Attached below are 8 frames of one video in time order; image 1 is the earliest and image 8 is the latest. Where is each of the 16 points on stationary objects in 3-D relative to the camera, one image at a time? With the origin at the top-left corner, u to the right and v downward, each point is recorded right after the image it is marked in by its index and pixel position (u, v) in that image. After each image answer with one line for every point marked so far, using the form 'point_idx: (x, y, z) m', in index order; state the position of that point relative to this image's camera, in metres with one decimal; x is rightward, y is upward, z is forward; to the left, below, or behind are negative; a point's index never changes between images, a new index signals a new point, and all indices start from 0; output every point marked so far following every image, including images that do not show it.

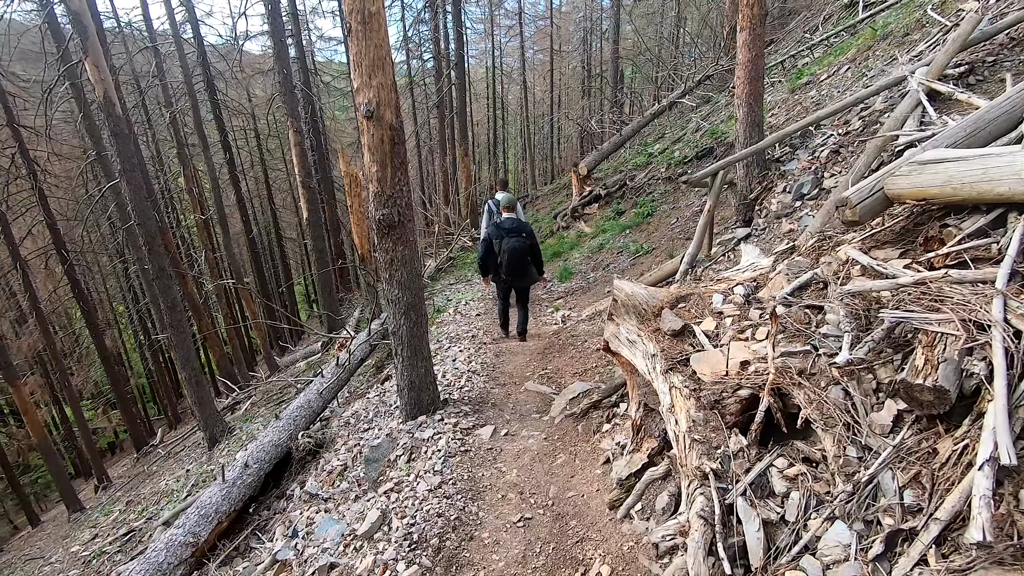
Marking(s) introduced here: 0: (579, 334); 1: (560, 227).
0: (+0.7, -0.5, +5.8) m
1: (+1.3, +1.7, +14.8) m
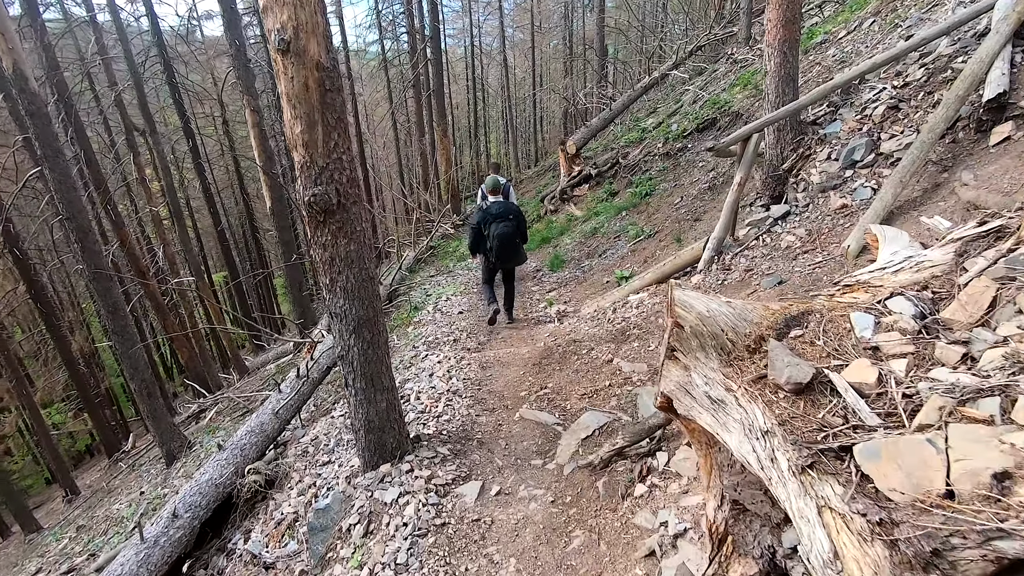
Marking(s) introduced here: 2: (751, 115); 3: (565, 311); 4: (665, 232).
0: (+0.6, -0.4, +4.8) m
1: (+0.9, +1.9, +13.7) m
2: (+3.8, +2.8, +8.7) m
3: (+0.7, -0.3, +6.9) m
4: (+2.2, +0.8, +7.8) m
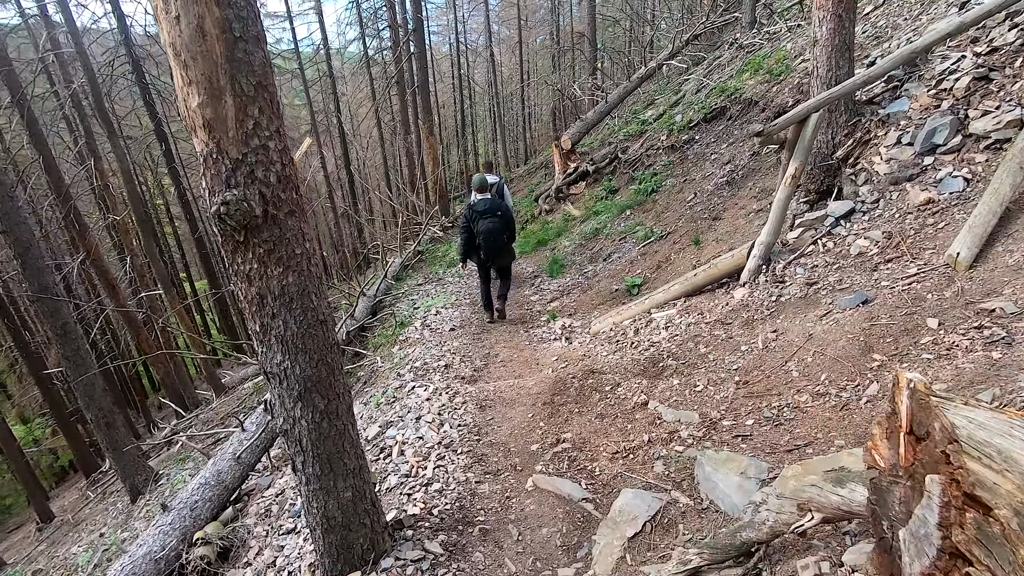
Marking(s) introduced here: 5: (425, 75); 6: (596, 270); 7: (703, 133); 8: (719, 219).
0: (+0.7, -0.6, +3.9) m
1: (+0.7, +1.8, +12.9) m
2: (+3.7, +2.7, +7.9) m
3: (+0.7, -0.4, +6.0) m
4: (+2.2, +0.7, +7.0) m
5: (-2.6, +6.5, +16.4) m
6: (+1.2, +0.3, +7.9) m
7: (+3.2, +2.6, +9.2) m
8: (+2.5, +0.8, +6.5) m
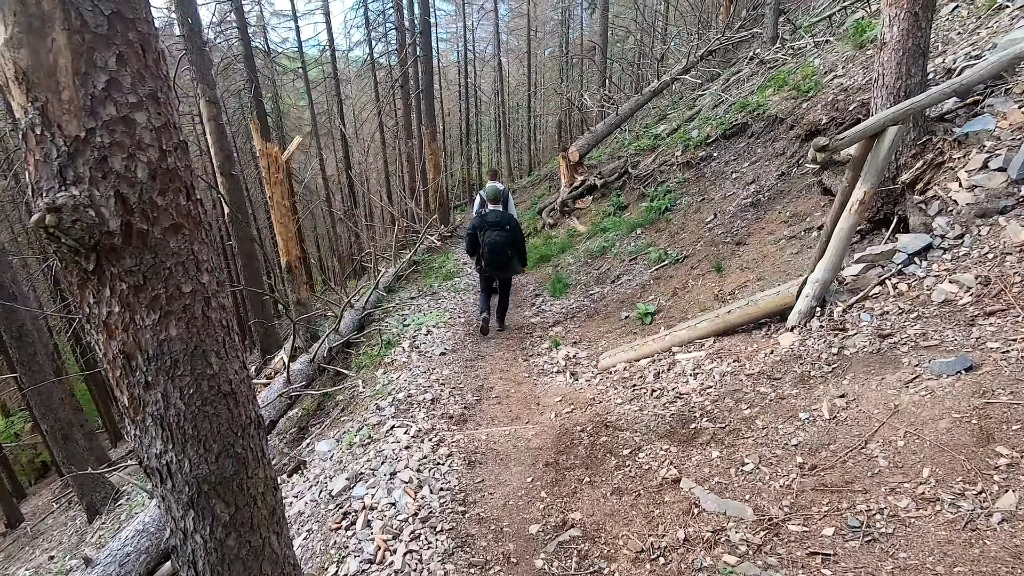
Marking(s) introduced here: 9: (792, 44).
0: (+0.6, -0.8, +3.3) m
1: (+0.8, +1.4, +12.3) m
2: (+3.8, +2.3, +7.3) m
3: (+0.7, -0.7, +5.4) m
4: (+2.2, +0.4, +6.3) m
5: (-2.4, +6.1, +15.8) m
6: (+1.2, -0.1, +7.3) m
7: (+3.3, +2.2, +8.6) m
8: (+2.5, +0.5, +5.9) m
9: (+5.2, +4.5, +10.0) m
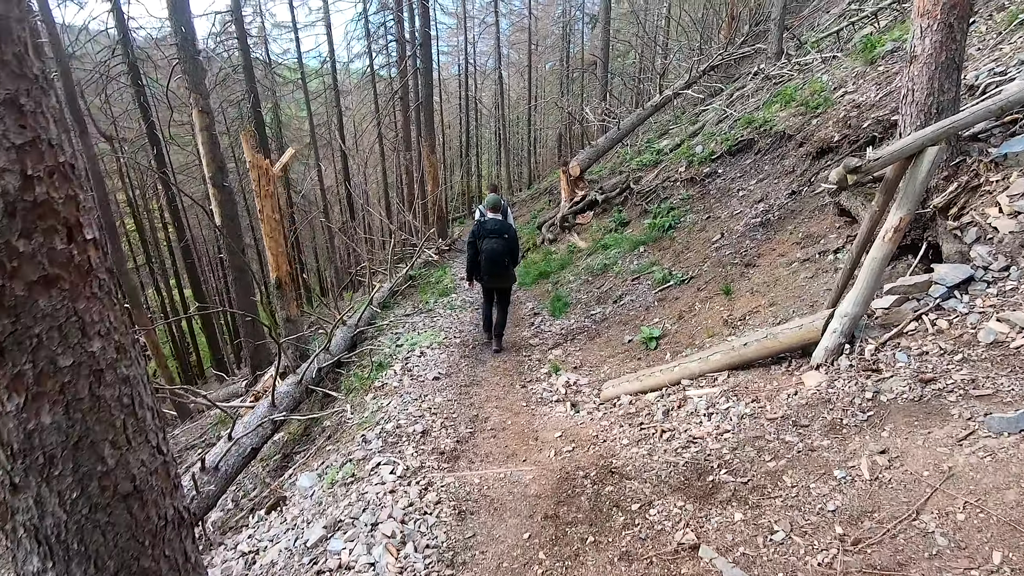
0: (+0.6, -1.0, +3.0) m
1: (+0.8, +1.1, +12.0) m
2: (+3.8, +2.0, +7.0) m
3: (+0.6, -0.9, +5.1) m
4: (+2.2, +0.1, +6.1) m
5: (-2.4, +5.7, +15.7) m
6: (+1.2, -0.3, +7.0) m
7: (+3.3, +1.9, +8.4) m
8: (+2.5, +0.2, +5.6) m
9: (+5.2, +4.1, +9.8) m
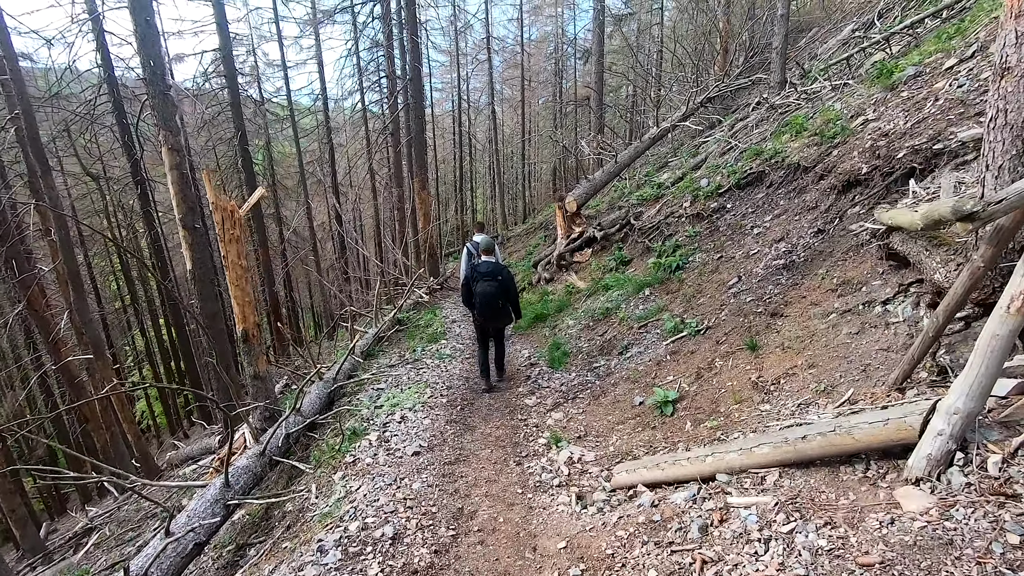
0: (+0.6, -1.3, +2.1) m
1: (+0.6, +0.2, +11.3) m
2: (+3.7, +1.5, +6.4) m
3: (+0.6, -1.4, +4.3) m
4: (+2.1, -0.4, +5.3) m
5: (-2.6, +4.6, +15.2) m
6: (+1.1, -0.9, +6.2) m
7: (+3.2, +1.2, +7.7) m
8: (+2.4, -0.3, +4.9) m
9: (+5.0, +3.4, +9.3) m
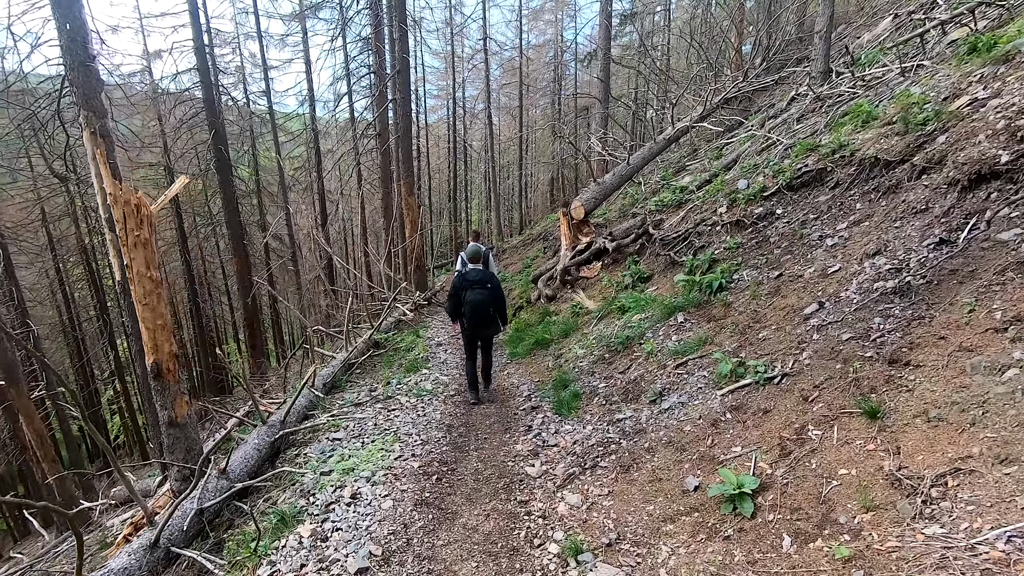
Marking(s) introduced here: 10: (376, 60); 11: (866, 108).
0: (+0.6, -1.5, +0.5) m
1: (+0.6, -0.2, +9.7) m
2: (+3.7, +1.2, +4.9) m
3: (+0.6, -1.6, +2.6) m
4: (+2.1, -0.6, +3.7) m
5: (-2.7, +4.2, +13.7) m
6: (+1.1, -1.1, +4.6) m
7: (+3.2, +0.9, +6.2) m
8: (+2.4, -0.5, +3.3) m
9: (+5.0, +3.1, +7.8) m
10: (-3.7, +6.1, +14.5) m
11: (+4.2, +2.2, +6.5) m
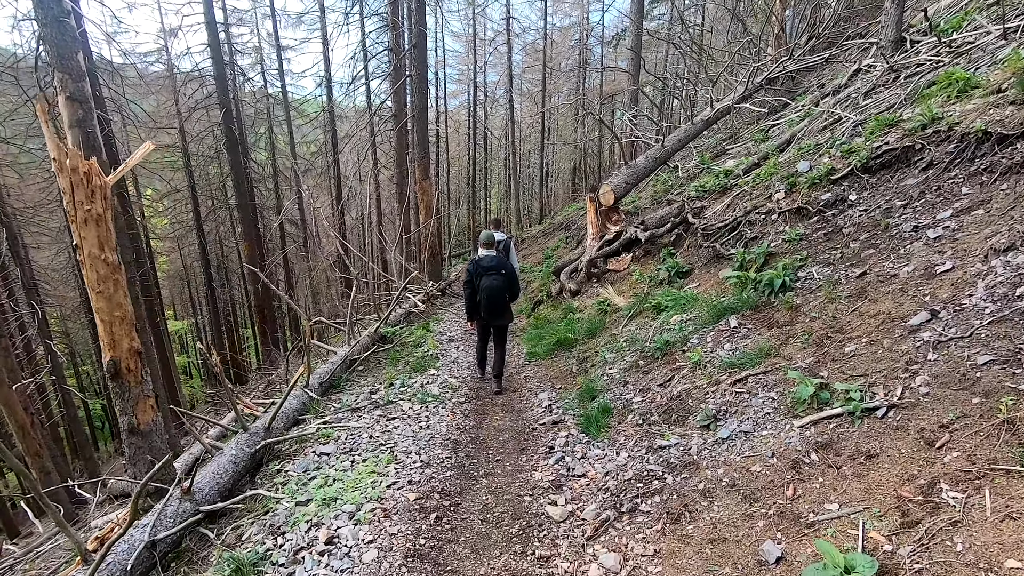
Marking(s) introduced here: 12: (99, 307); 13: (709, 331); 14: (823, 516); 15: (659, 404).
0: (+0.6, -1.5, -0.4) m
1: (+0.9, -0.1, +8.8) m
2: (+3.9, +1.1, +3.9) m
3: (+0.6, -1.6, +1.8) m
4: (+2.2, -0.7, +2.8) m
5: (-2.1, +4.4, +12.8) m
6: (+1.2, -1.1, +3.7) m
7: (+3.4, +0.9, +5.2) m
8: (+2.5, -0.5, +2.3) m
9: (+5.3, +3.1, +6.7) m
10: (-3.1, +6.4, +13.6) m
11: (+4.5, +2.1, +5.4) m
12: (-3.3, -0.2, +4.4) m
13: (+1.9, -0.4, +5.1) m
14: (+1.6, -1.1, +2.7) m
15: (+1.2, -1.0, +4.4) m
